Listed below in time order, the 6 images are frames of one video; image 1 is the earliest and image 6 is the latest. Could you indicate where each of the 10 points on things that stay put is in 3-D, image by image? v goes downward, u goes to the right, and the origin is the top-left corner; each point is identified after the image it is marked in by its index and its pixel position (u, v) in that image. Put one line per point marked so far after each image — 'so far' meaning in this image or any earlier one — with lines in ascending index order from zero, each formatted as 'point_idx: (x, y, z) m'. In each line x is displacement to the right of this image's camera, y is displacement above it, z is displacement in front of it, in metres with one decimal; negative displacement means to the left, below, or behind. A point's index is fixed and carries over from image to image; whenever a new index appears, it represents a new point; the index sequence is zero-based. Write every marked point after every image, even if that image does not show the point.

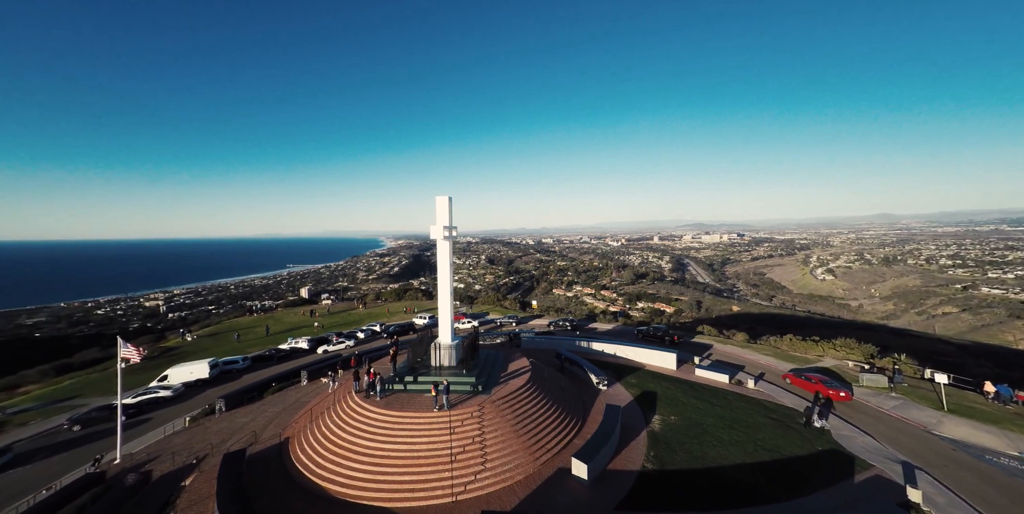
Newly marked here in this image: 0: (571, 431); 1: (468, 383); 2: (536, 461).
0: (+2.3, -6.9, +15.3) m
1: (-1.8, -5.1, +15.5) m
2: (+0.9, -7.2, +13.6) m
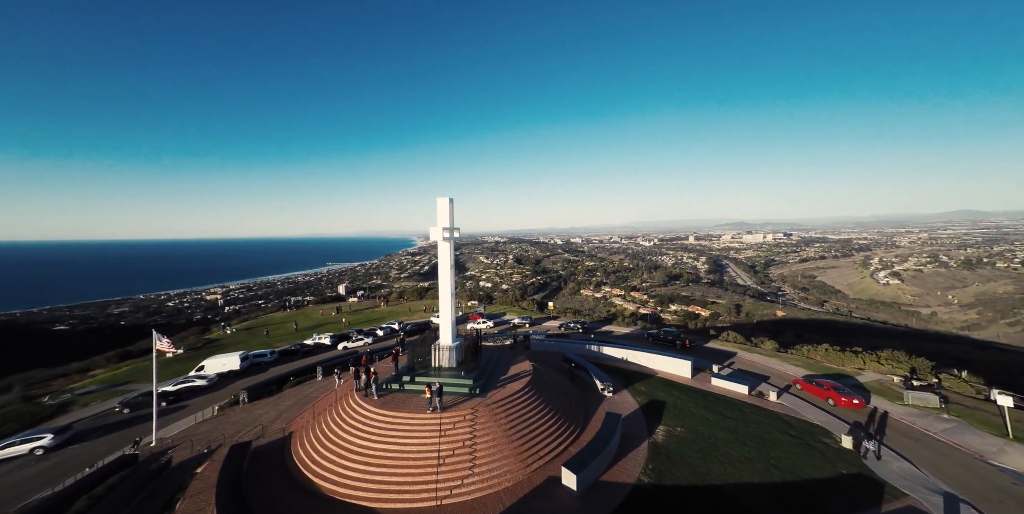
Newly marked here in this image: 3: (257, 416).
0: (+2.1, -7.1, +15.0) m
1: (-1.9, -5.2, +15.6) m
2: (+0.5, -7.4, +13.4) m
3: (-10.7, -6.8, +16.4) m
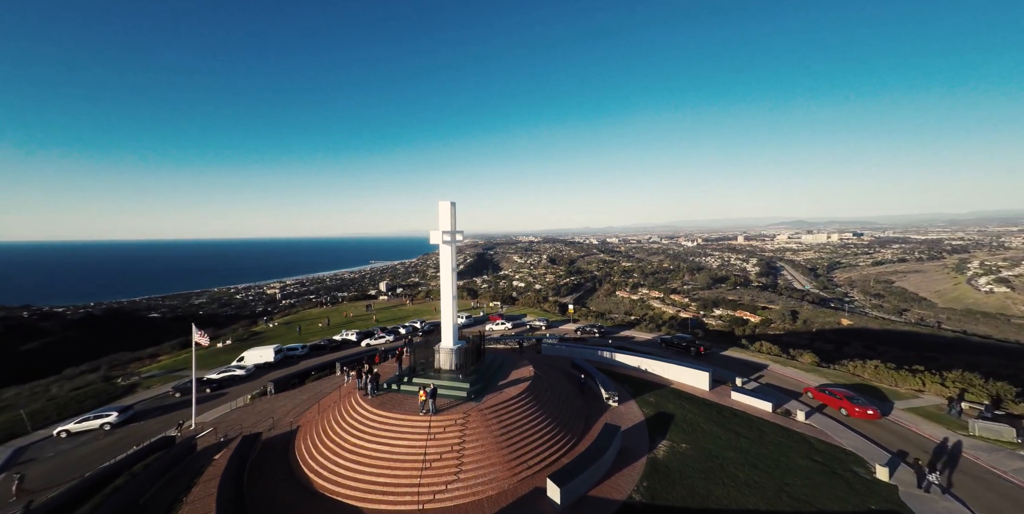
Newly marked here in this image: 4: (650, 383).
0: (+1.9, -7.3, +14.7) m
1: (-2.1, -5.4, +15.8) m
2: (0.0, -7.6, +13.3) m
3: (-10.8, -6.9, +17.6) m
4: (+6.9, -6.3, +19.4) m
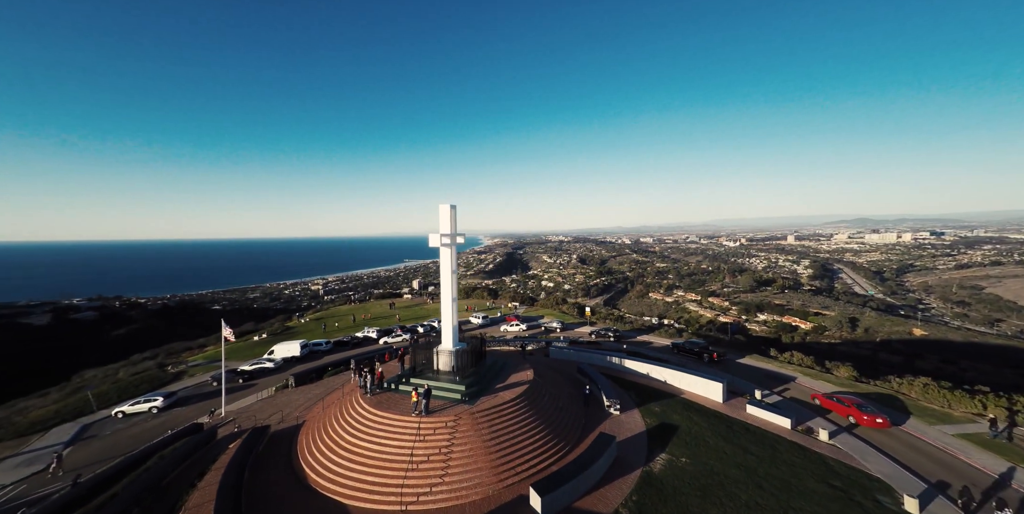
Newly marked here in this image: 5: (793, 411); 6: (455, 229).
0: (+1.5, -7.4, +14.5) m
1: (-2.3, -5.5, +16.0) m
2: (-0.5, -7.7, +13.3) m
3: (-10.8, -6.9, +18.8) m
4: (+7.0, -6.4, +18.6) m
5: (+12.4, -6.8, +17.1) m
6: (-2.5, +1.2, +17.4) m
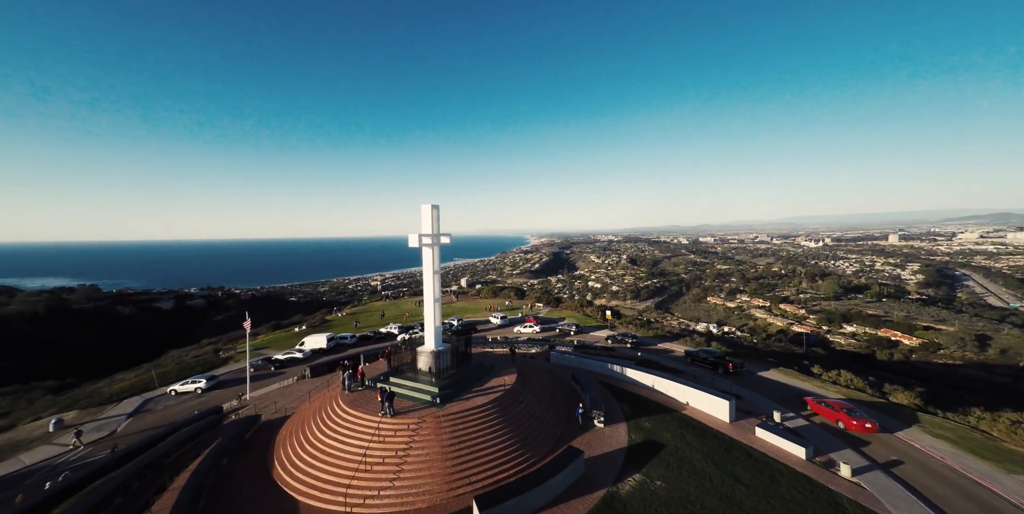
0: (0.0, -7.5, +13.6) m
1: (-3.4, -5.5, +15.7) m
2: (-2.1, -7.7, +12.8) m
3: (-11.2, -6.8, +20.1) m
4: (+6.2, -6.5, +16.6) m
5: (+11.2, -6.9, +14.1) m
6: (-3.3, +1.2, +17.2) m
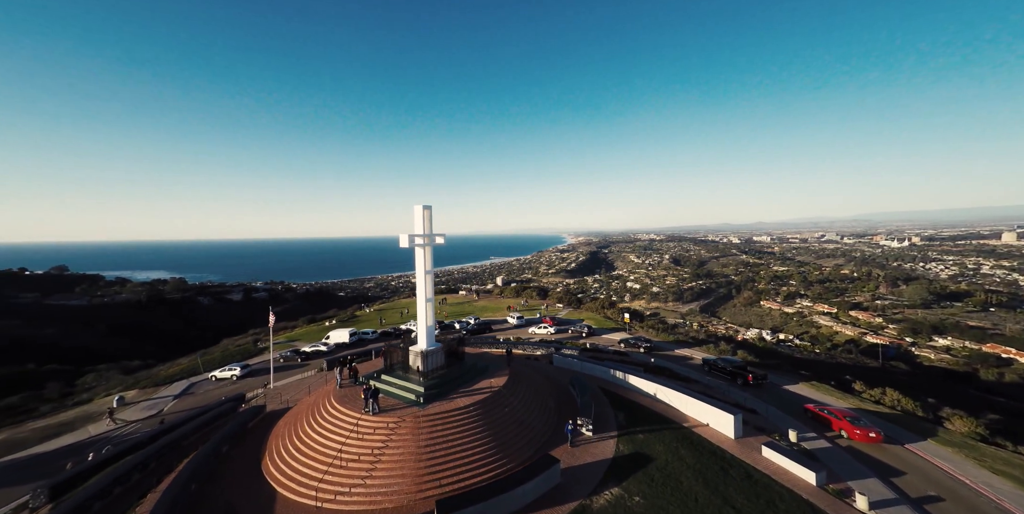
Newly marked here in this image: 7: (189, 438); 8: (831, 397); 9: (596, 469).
0: (-0.9, -7.4, +12.9) m
1: (-3.9, -5.4, +15.5) m
2: (-3.1, -7.6, +12.4) m
3: (-11.1, -6.7, +20.9) m
4: (+5.7, -6.5, +15.0) m
5: (+10.3, -6.9, +11.9) m
6: (-3.6, +1.3, +16.9) m
7: (-14.2, -7.8, +17.0) m
8: (+13.3, -6.3, +15.5) m
9: (+2.8, -7.3, +12.7) m
